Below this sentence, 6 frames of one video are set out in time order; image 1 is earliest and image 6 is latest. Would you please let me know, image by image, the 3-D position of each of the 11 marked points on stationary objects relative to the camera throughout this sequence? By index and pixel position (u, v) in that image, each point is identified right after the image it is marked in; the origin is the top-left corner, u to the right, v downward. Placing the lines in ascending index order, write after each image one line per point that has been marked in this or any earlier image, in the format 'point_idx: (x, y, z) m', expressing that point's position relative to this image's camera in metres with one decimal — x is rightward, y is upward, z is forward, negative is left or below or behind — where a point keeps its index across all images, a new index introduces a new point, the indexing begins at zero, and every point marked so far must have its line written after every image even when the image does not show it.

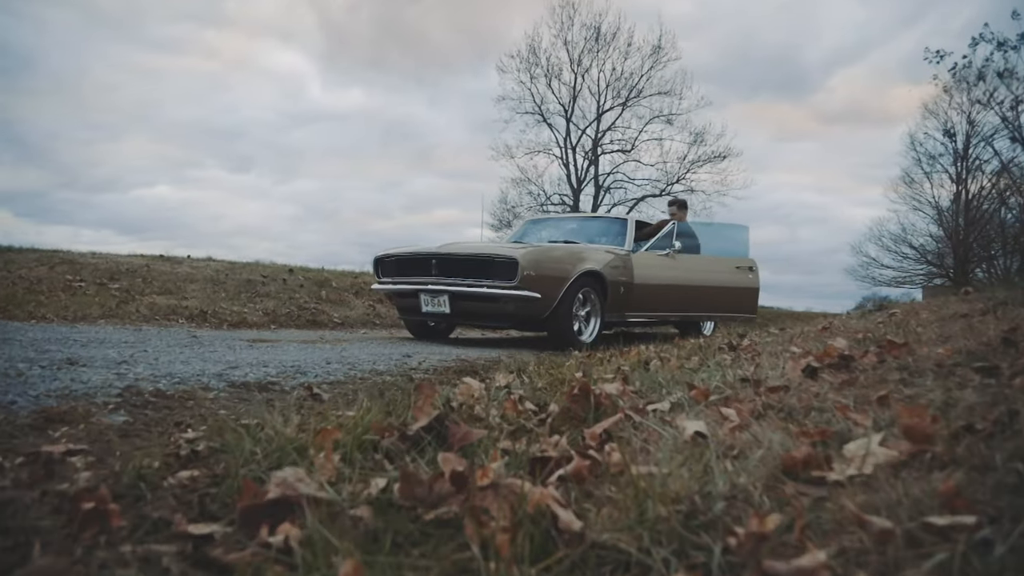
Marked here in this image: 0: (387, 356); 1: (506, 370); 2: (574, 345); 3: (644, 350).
0: (-1.1, -0.6, +6.2) m
1: (-0.1, -0.6, +4.7) m
2: (+0.7, -0.7, +8.4) m
3: (+1.0, -0.5, +5.4) m
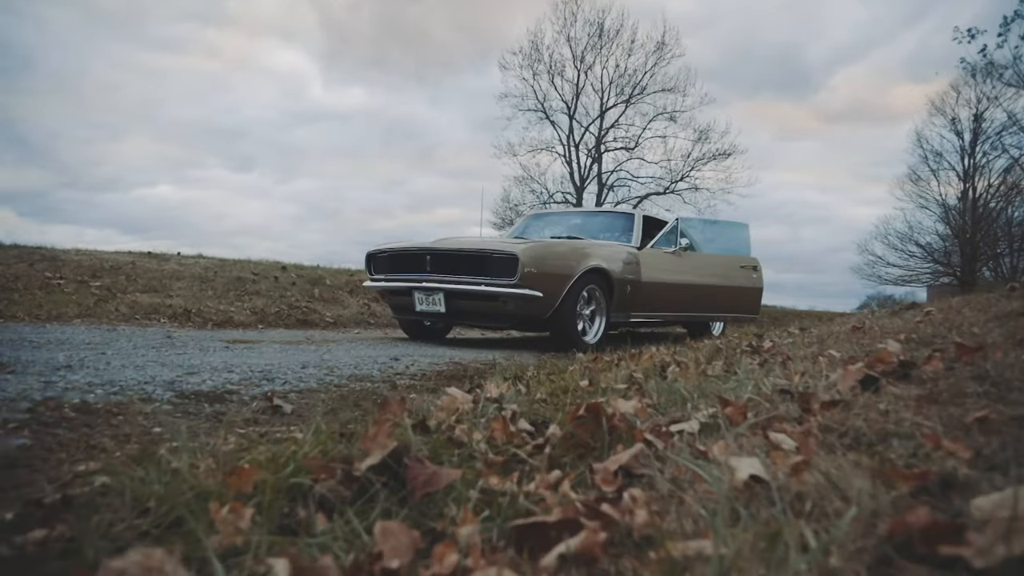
0: (-1.1, -0.6, +5.7) m
1: (-0.1, -0.5, +4.1) m
2: (+0.7, -0.7, +7.9) m
3: (+1.0, -0.5, +4.8) m
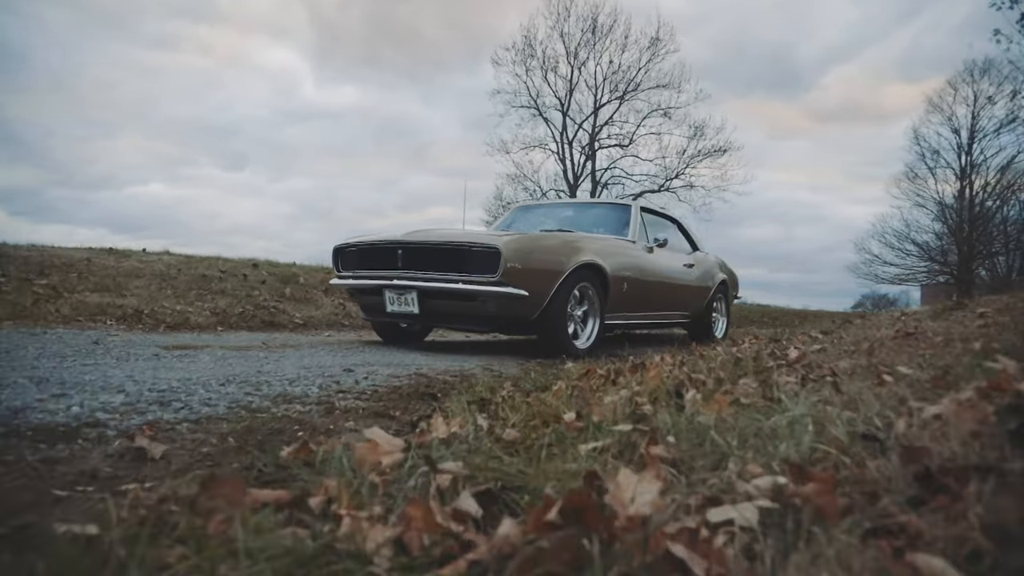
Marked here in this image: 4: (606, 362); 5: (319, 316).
0: (-1.3, -0.6, +4.8) m
1: (-0.2, -0.5, +3.3) m
2: (+0.6, -0.7, +7.0) m
3: (+0.8, -0.4, +4.0) m
4: (+0.7, -0.6, +5.0) m
5: (-2.9, -0.4, +10.3) m
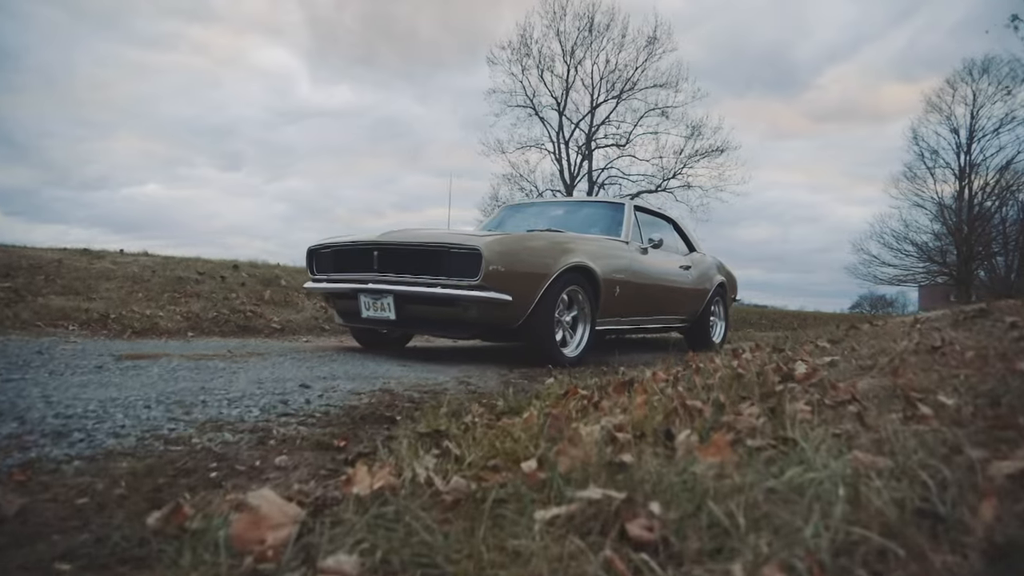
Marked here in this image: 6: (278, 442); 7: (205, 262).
0: (-1.4, -0.6, +4.4) m
1: (-0.4, -0.5, +2.8) m
2: (+0.4, -0.7, +6.6) m
3: (+0.7, -0.5, +3.5) m
4: (+0.5, -0.6, +4.5) m
5: (-3.0, -0.4, +9.8) m
6: (-0.9, -0.6, +2.7) m
7: (-5.4, +0.4, +12.2) m
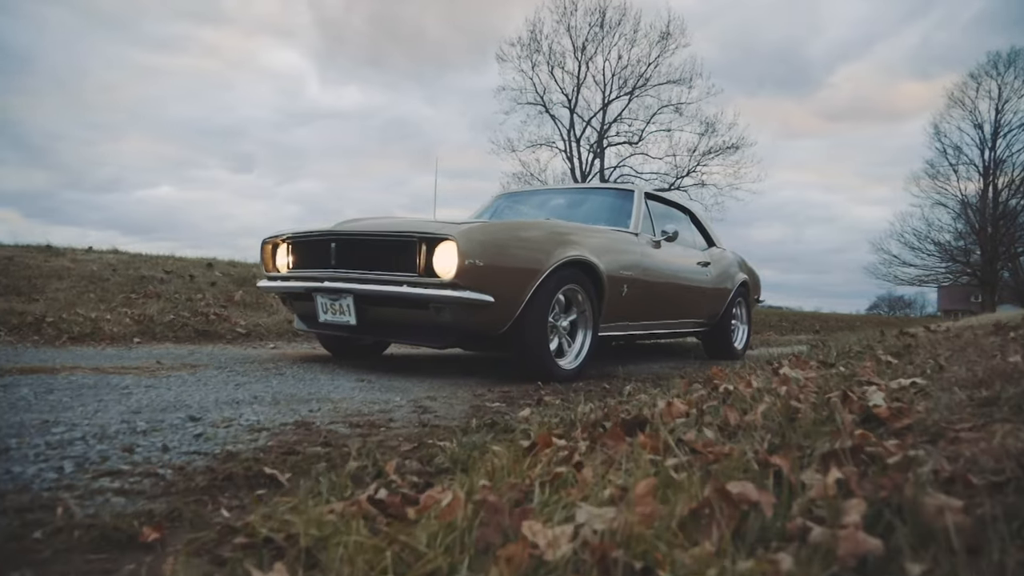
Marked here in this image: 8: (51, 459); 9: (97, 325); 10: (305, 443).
0: (-1.6, -0.6, +3.3) m
1: (-0.6, -0.5, +1.7) m
2: (+0.3, -0.7, +5.5) m
3: (+0.5, -0.5, +2.4) m
4: (+0.4, -0.6, +3.4) m
5: (-3.1, -0.4, +8.7) m
6: (-1.1, -0.6, +1.6) m
7: (-5.4, +0.4, +11.2) m
8: (-1.5, -0.5, +2.2) m
9: (-4.5, -0.4, +7.5) m
10: (-0.8, -0.6, +2.7) m
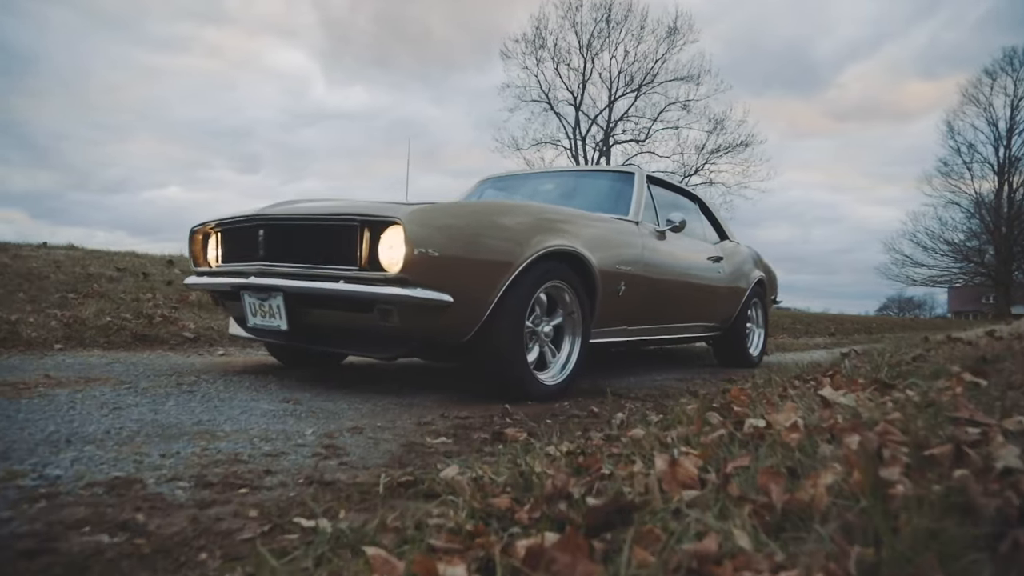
0: (-1.8, -0.6, +2.3) m
1: (-0.8, -0.5, +0.7) m
2: (+0.1, -0.7, +4.4) m
3: (+0.3, -0.4, +1.4) m
4: (+0.2, -0.6, +2.4) m
5: (-3.2, -0.4, +7.7) m
6: (-1.3, -0.5, +0.6) m
7: (-5.6, +0.5, +10.2) m
8: (-1.7, -0.5, +1.2) m
9: (-4.7, -0.4, +6.5) m
10: (-1.0, -0.6, +1.7) m
